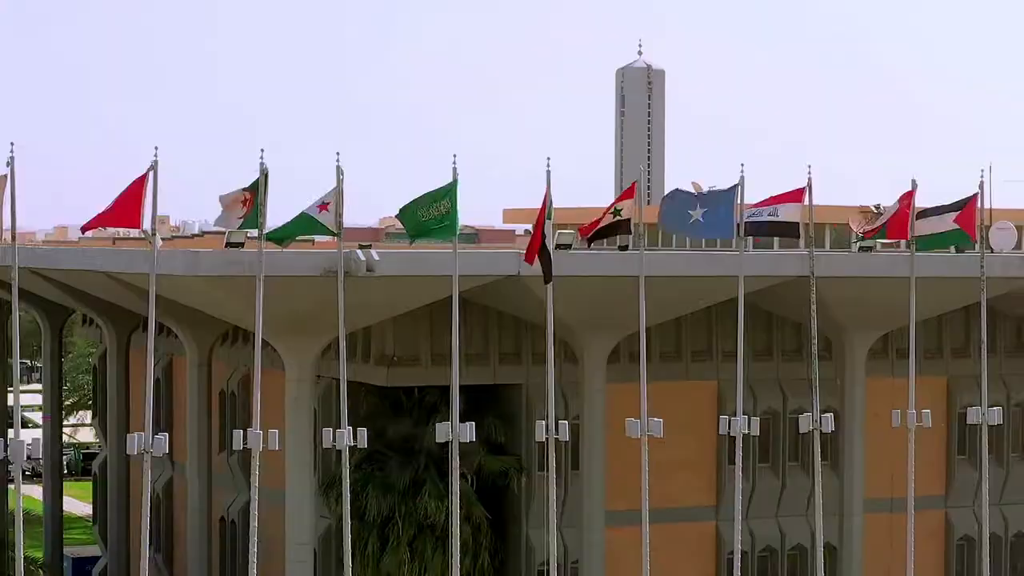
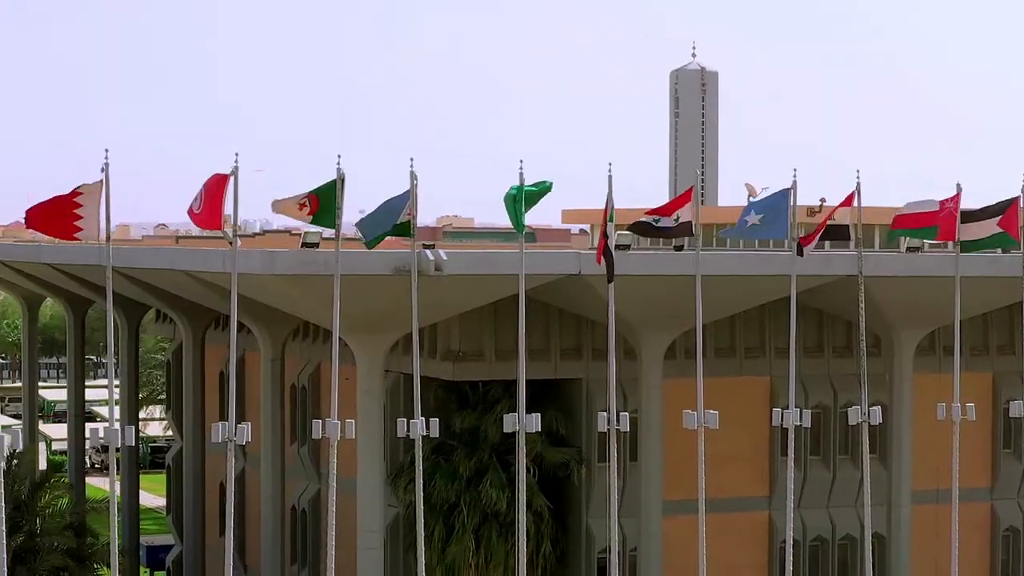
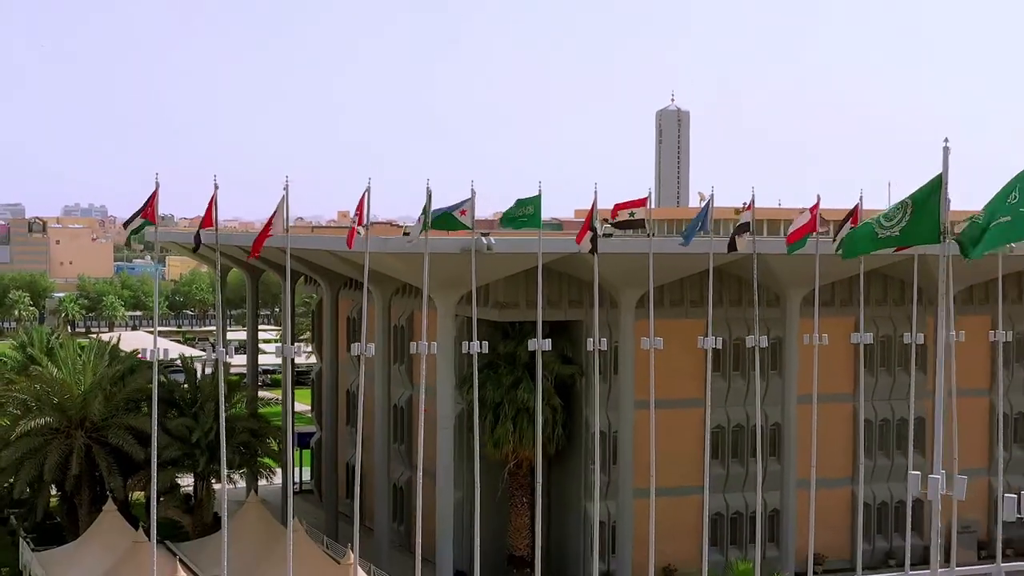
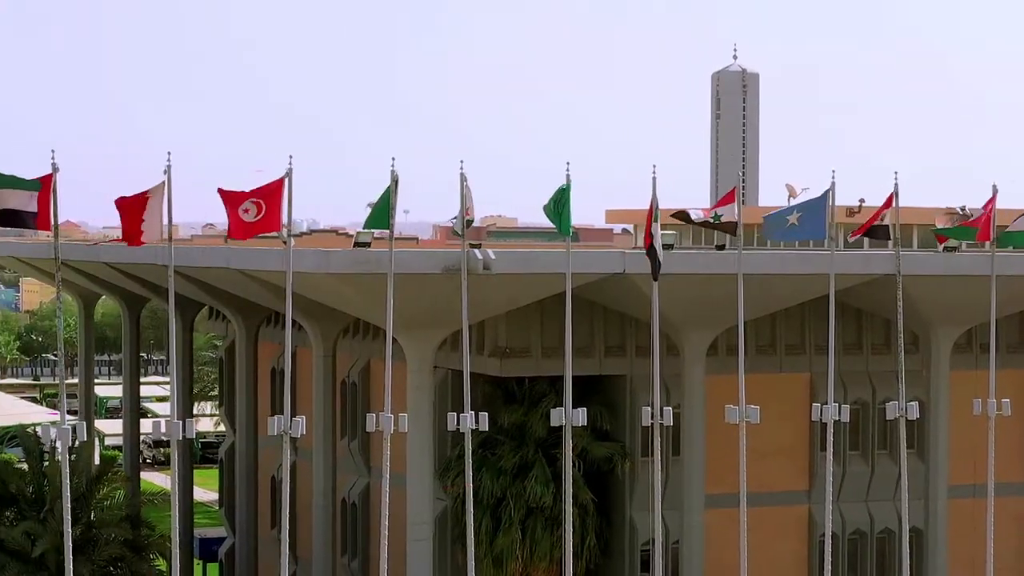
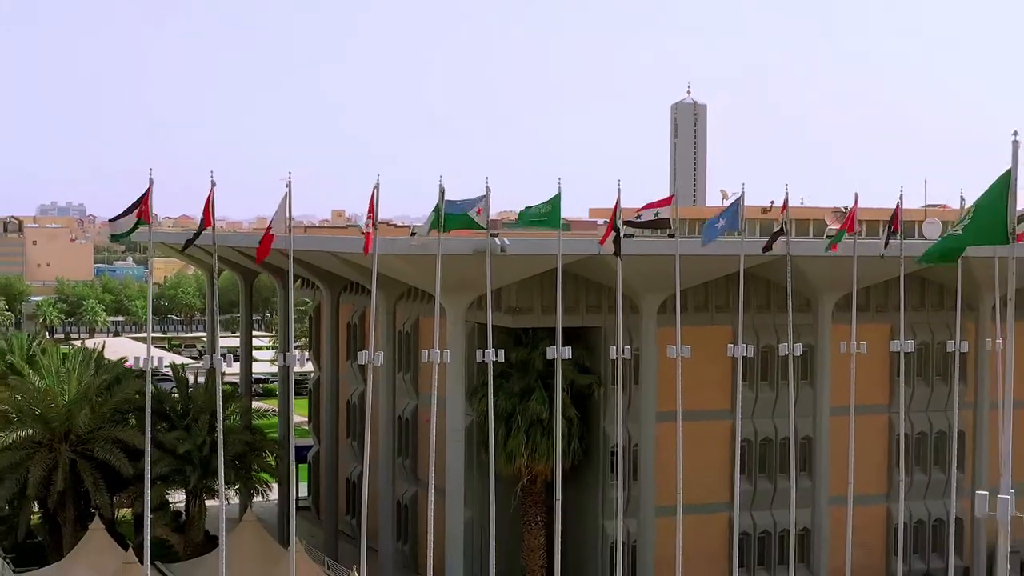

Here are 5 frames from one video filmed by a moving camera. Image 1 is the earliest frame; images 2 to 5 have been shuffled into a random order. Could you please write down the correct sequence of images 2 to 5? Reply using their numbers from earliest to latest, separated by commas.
2, 4, 5, 3
